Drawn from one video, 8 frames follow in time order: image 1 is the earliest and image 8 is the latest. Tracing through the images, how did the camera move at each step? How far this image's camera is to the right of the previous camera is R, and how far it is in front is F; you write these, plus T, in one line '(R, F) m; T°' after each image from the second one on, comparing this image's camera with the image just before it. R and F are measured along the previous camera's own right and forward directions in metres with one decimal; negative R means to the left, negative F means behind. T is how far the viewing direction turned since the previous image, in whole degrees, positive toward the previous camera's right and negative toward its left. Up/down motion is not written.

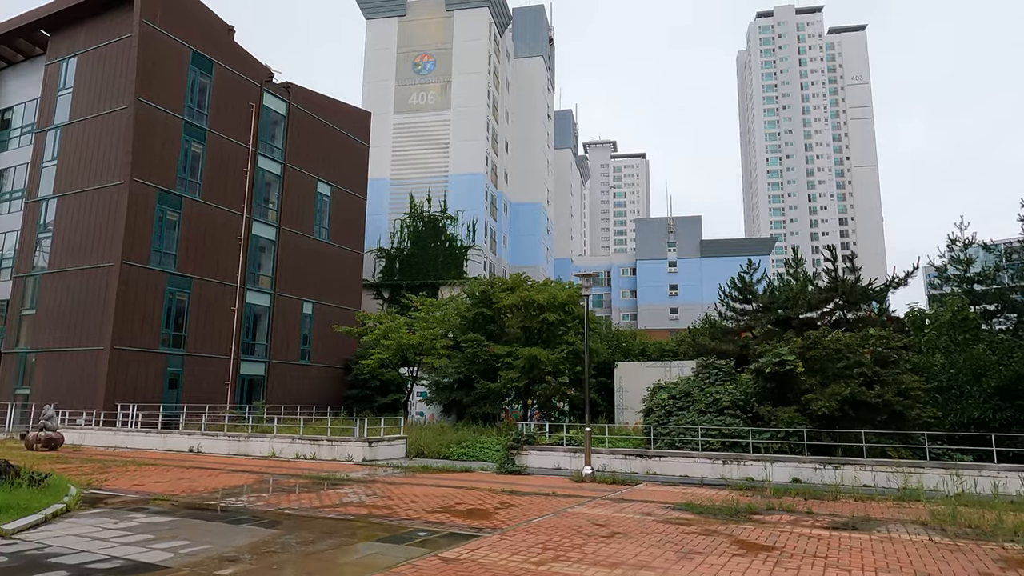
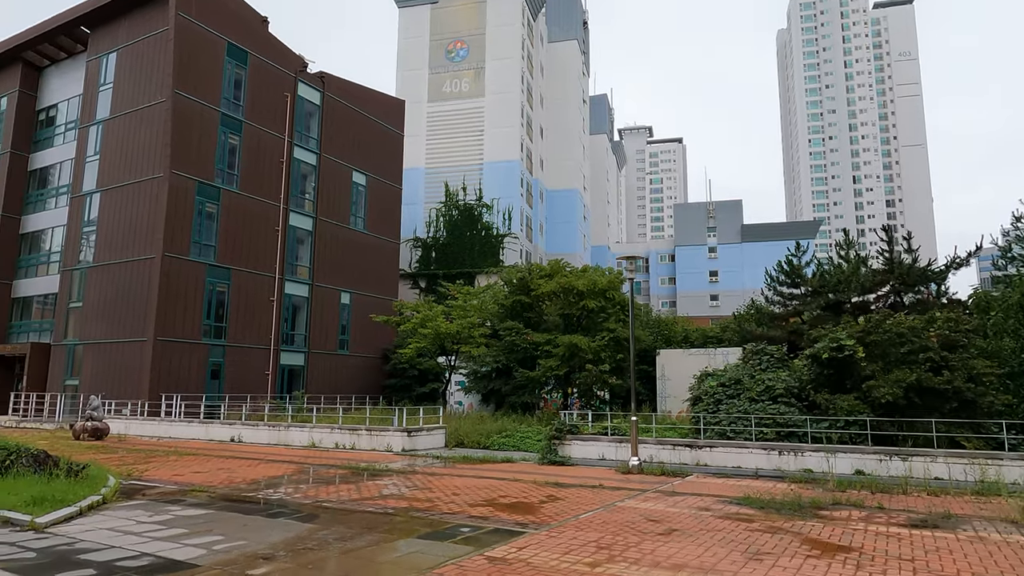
(-0.1, +0.5) m; -3°
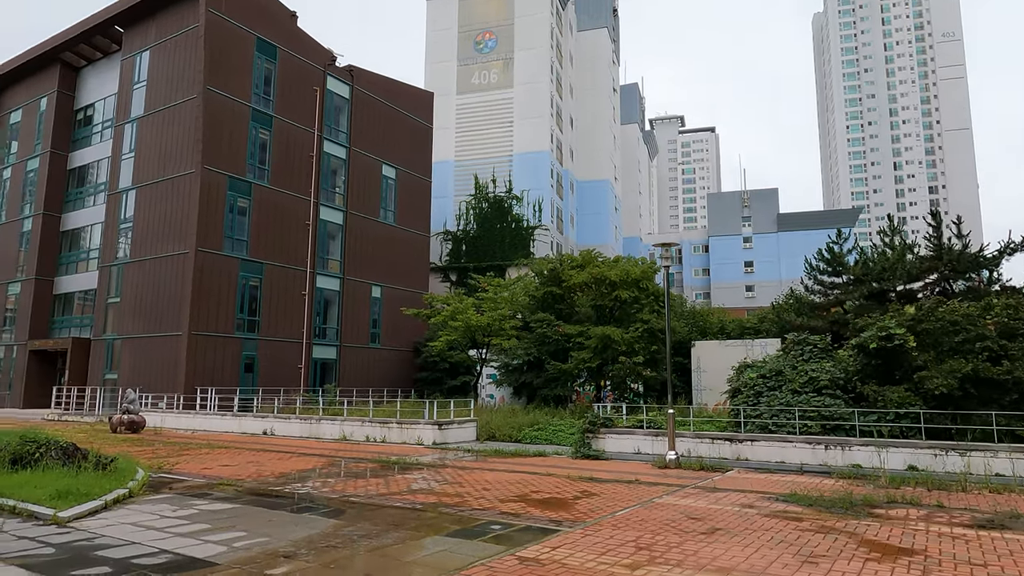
(0.0, +0.4) m; -3°
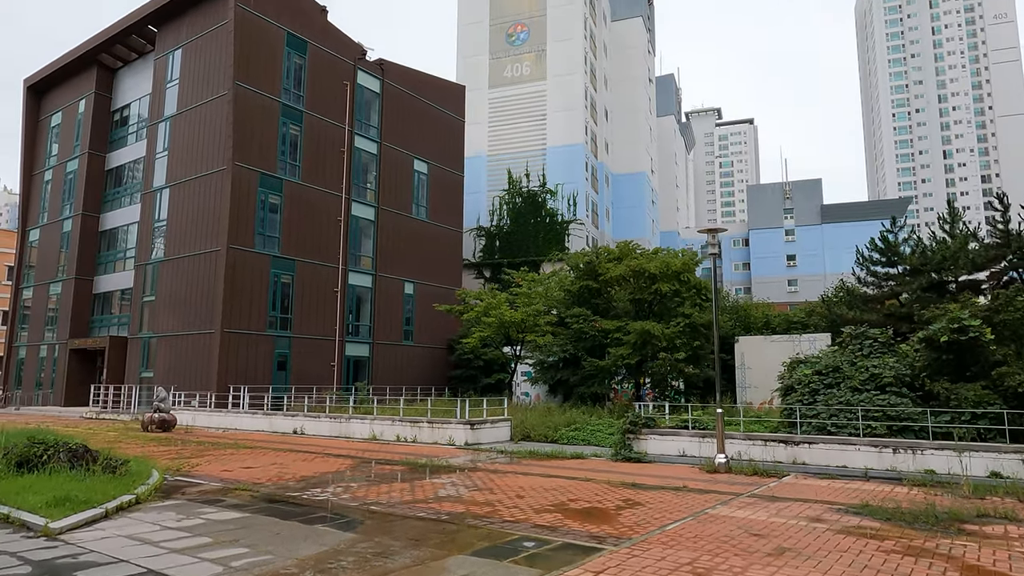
(0.0, +0.8) m; -3°
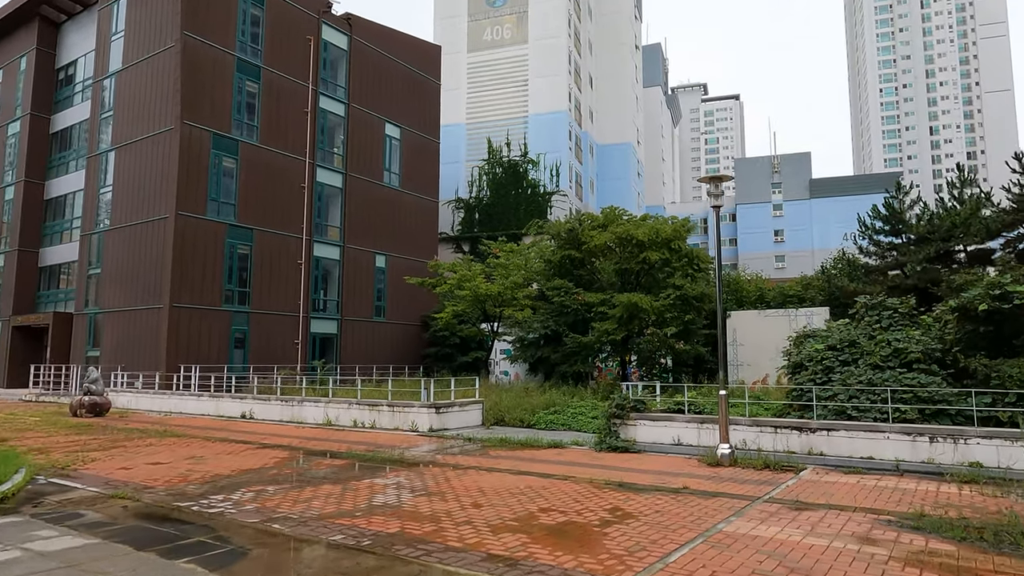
(+0.3, +2.1) m; +1°
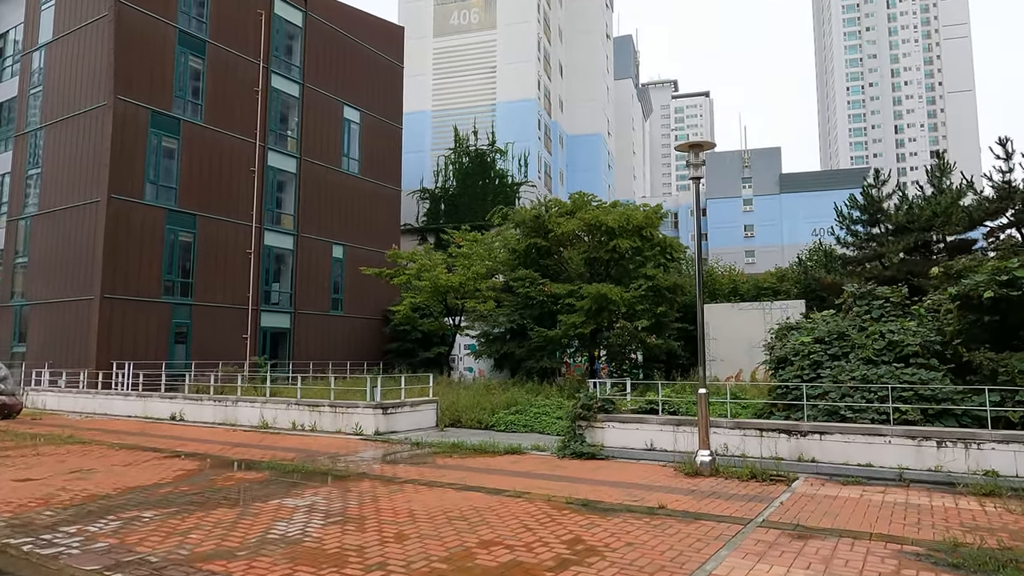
(+0.3, +1.5) m; +2°
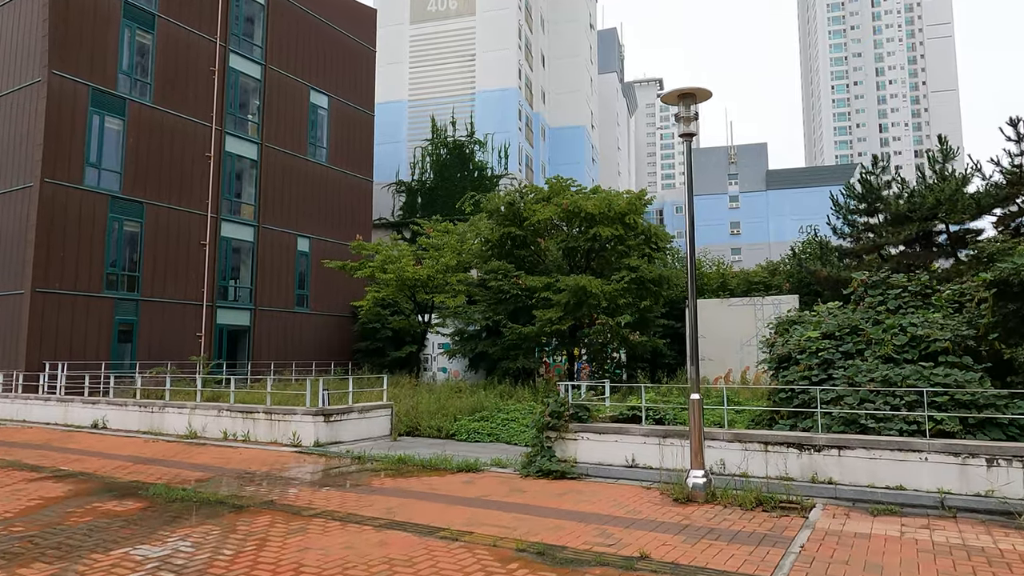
(+0.4, +1.8) m; +1°
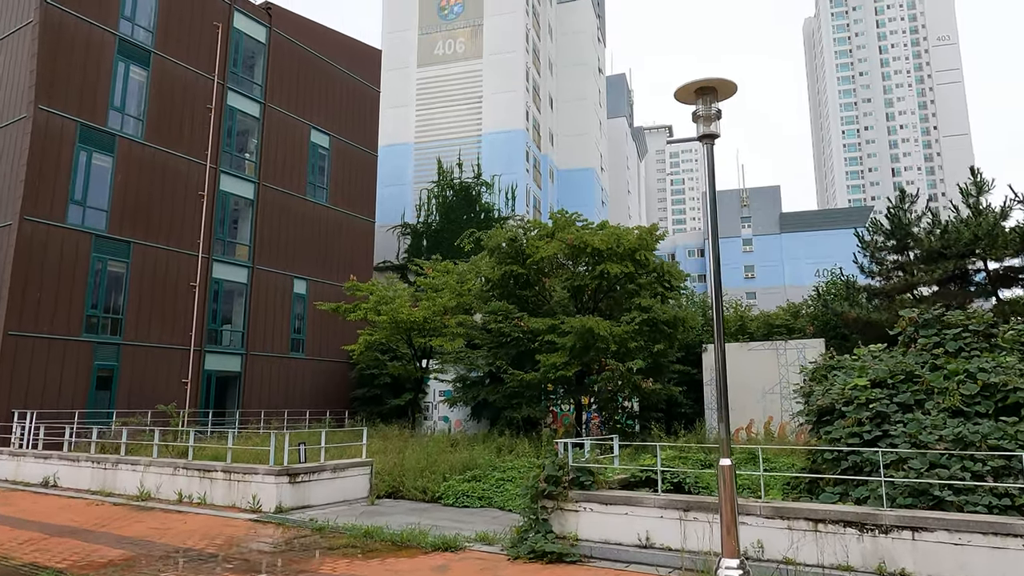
(+0.3, +1.4) m; -1°
